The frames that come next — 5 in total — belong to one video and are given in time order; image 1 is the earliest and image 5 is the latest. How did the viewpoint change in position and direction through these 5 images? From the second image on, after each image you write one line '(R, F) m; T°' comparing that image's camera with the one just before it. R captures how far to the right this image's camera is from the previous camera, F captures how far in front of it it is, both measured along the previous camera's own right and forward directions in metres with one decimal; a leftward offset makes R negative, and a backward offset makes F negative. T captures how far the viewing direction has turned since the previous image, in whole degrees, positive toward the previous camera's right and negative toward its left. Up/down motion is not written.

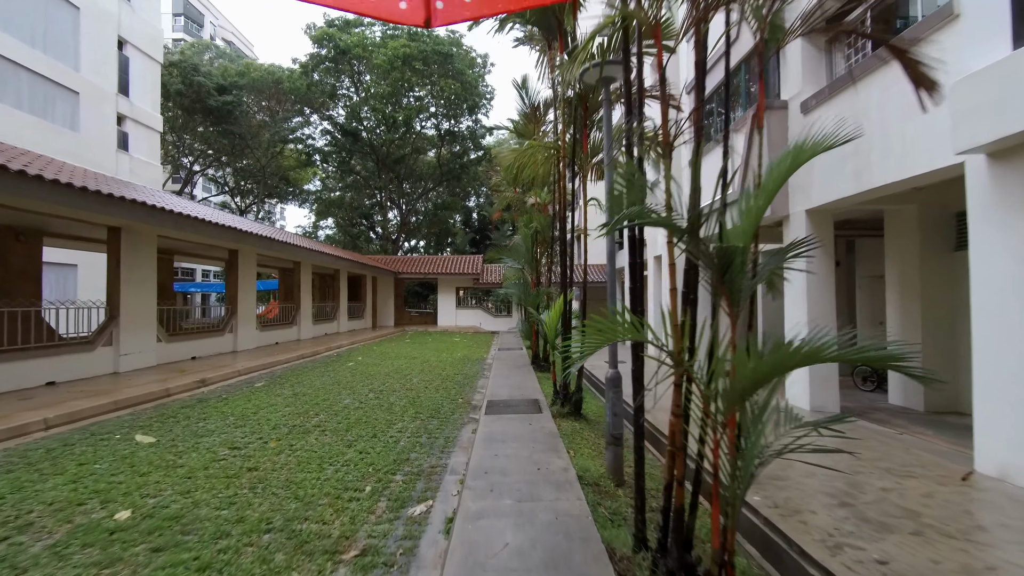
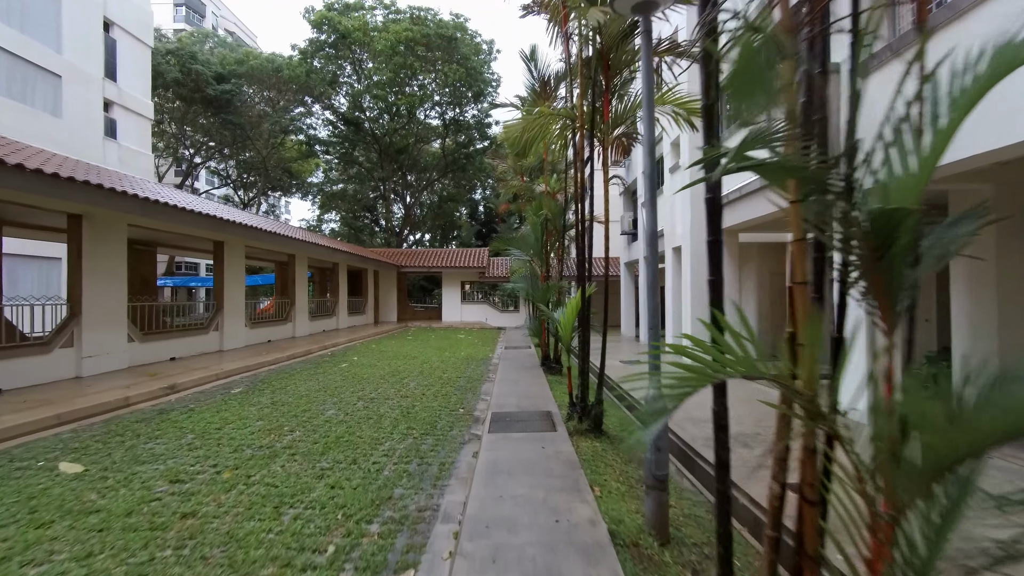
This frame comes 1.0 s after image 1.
(0.0, +0.8) m; -1°
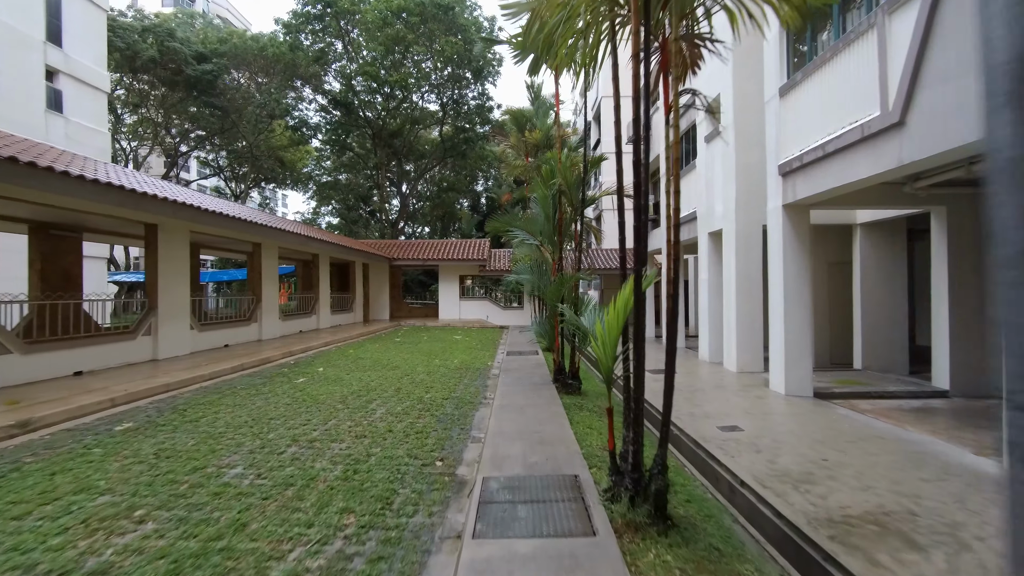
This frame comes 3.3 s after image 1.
(0.0, +1.8) m; 0°
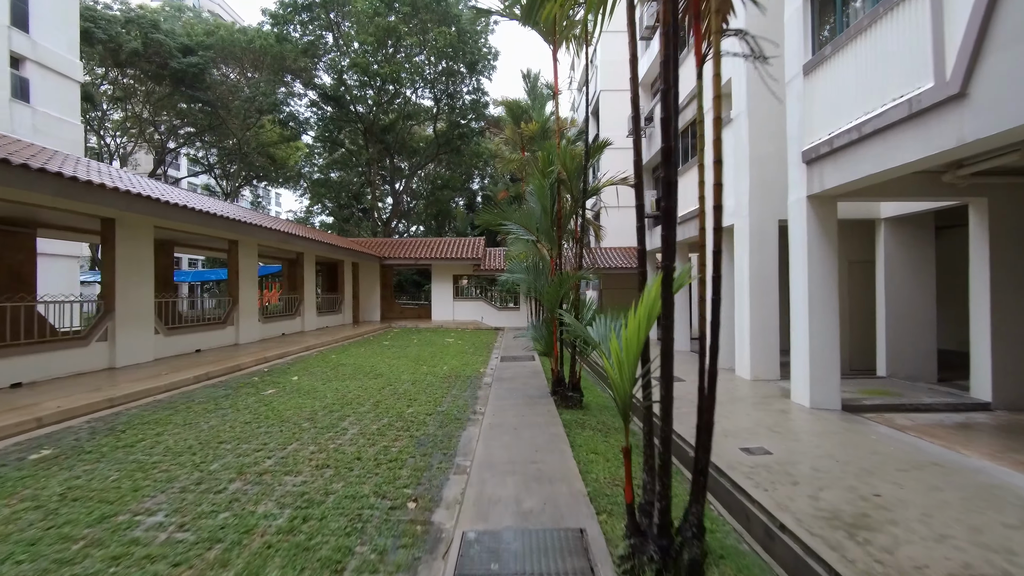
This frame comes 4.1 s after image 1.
(0.0, +0.6) m; 0°
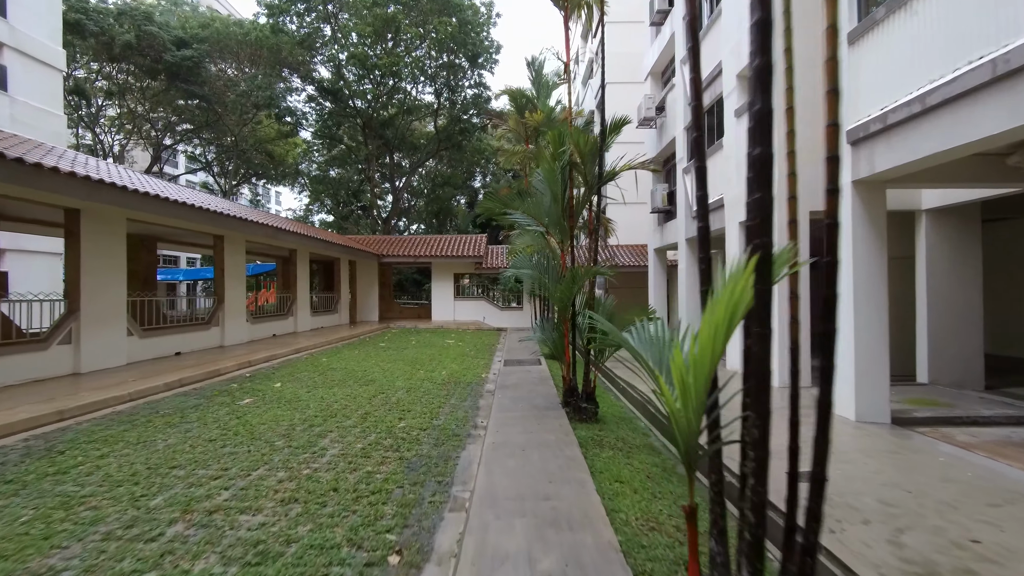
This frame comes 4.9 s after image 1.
(0.0, +0.6) m; 0°
